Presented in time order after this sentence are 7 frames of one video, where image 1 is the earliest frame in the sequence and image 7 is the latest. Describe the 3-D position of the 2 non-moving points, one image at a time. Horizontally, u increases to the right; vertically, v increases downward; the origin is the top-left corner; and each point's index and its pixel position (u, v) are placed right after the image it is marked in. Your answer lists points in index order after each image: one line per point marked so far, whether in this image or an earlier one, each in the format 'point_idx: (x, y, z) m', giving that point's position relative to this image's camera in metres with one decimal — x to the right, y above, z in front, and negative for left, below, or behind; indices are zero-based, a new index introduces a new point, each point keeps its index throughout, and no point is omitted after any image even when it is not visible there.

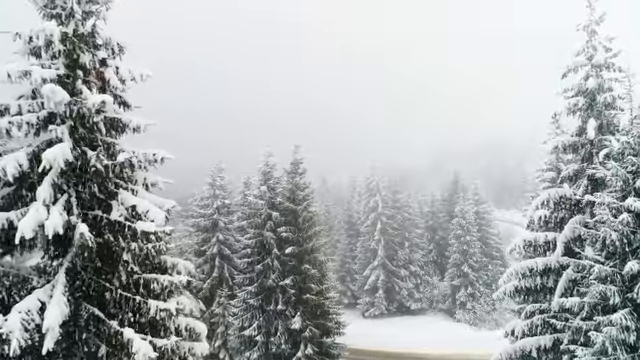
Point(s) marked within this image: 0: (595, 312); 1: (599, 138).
0: (+6.1, -2.9, +10.0) m
1: (+7.4, +1.1, +12.0) m
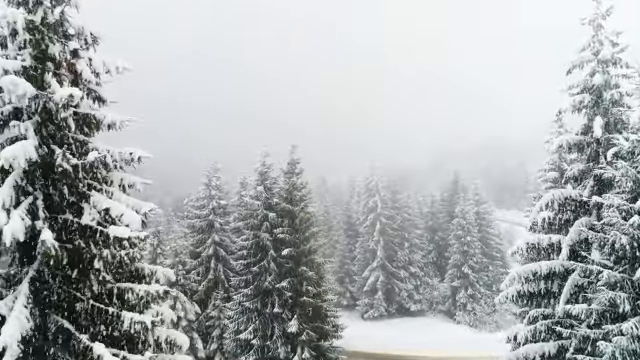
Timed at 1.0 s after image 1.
0: (+6.0, -2.9, +9.5) m
1: (+7.2, +1.1, +11.5) m
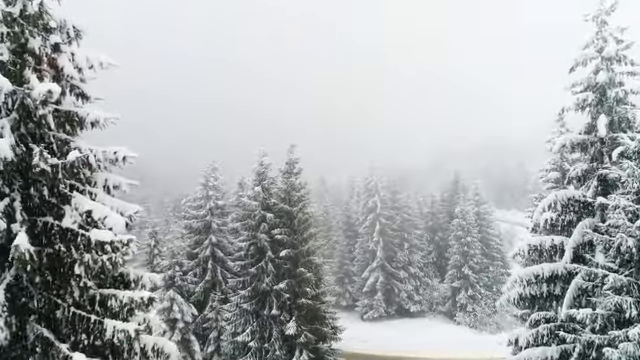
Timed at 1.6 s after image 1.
0: (+5.9, -2.9, +9.2) m
1: (+7.1, +1.1, +11.2) m
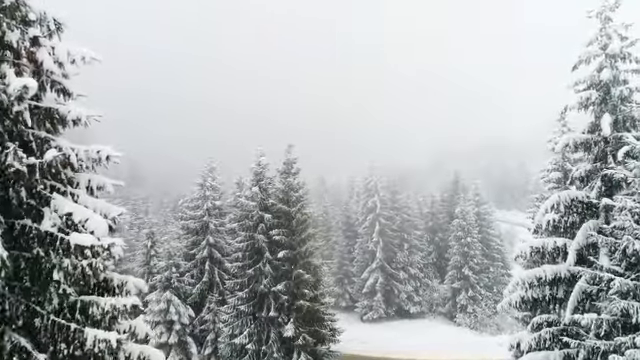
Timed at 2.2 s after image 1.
0: (+5.8, -3.0, +9.0) m
1: (+7.1, +1.1, +10.9) m
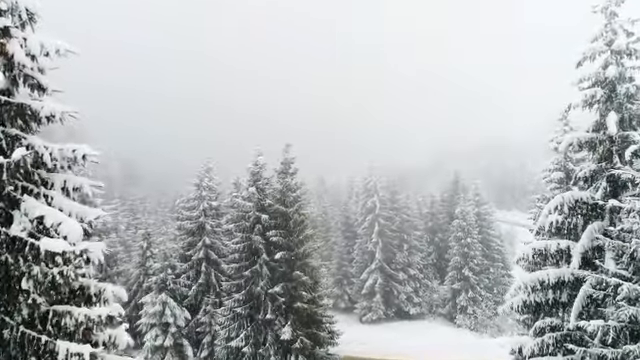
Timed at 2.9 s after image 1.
0: (+5.7, -3.0, +8.6) m
1: (+7.0, +1.1, +10.5) m
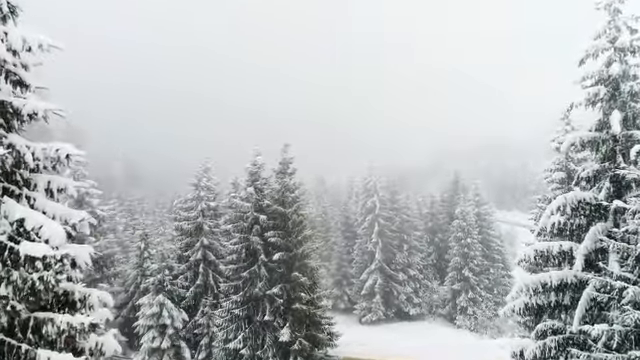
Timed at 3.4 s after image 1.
0: (+5.7, -3.0, +8.4) m
1: (+6.9, +1.1, +10.3) m
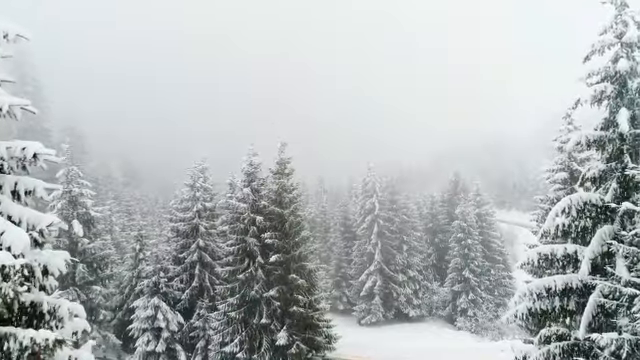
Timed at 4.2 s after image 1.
0: (+5.5, -3.0, +8.0) m
1: (+6.8, +1.0, +9.9) m
